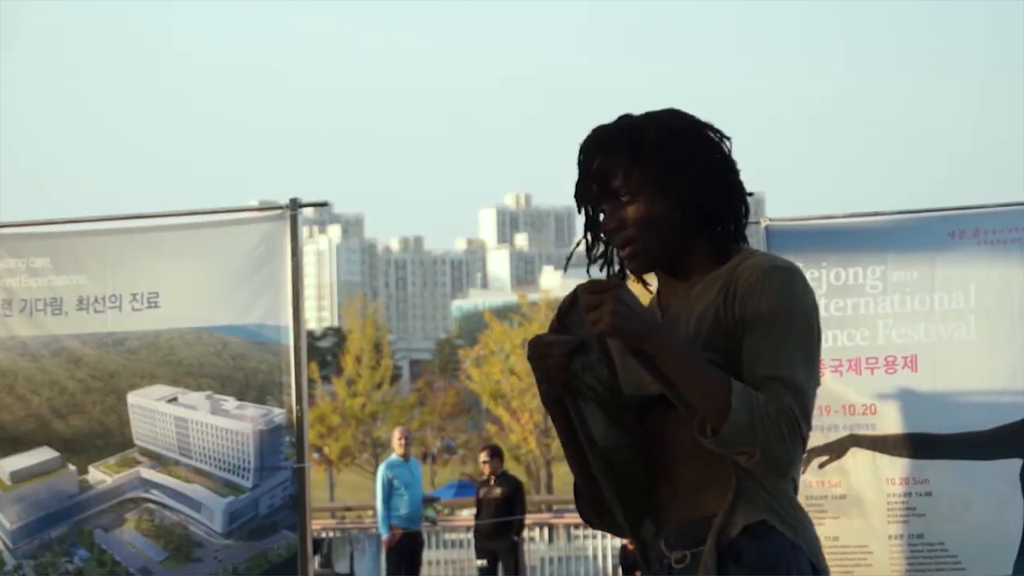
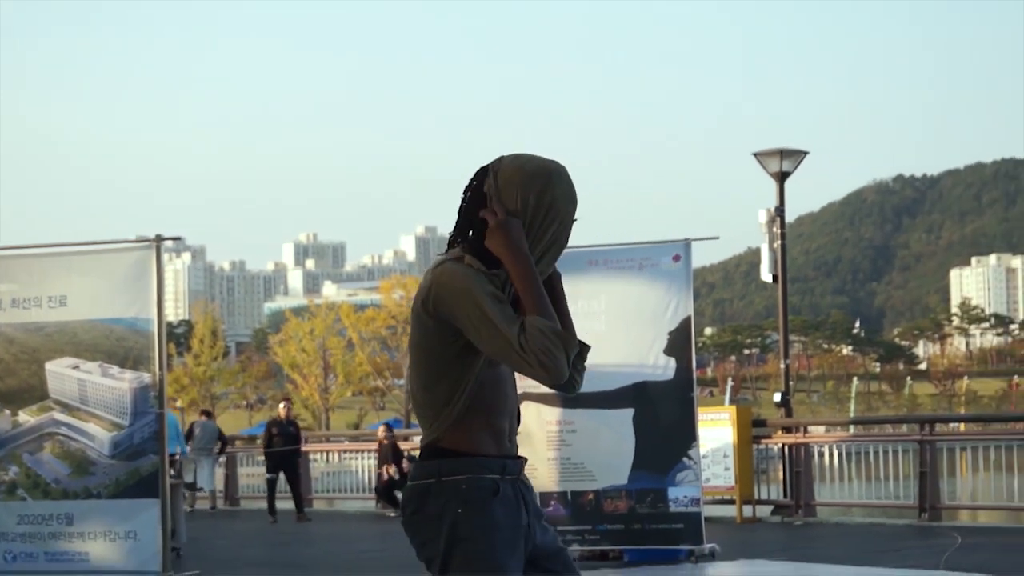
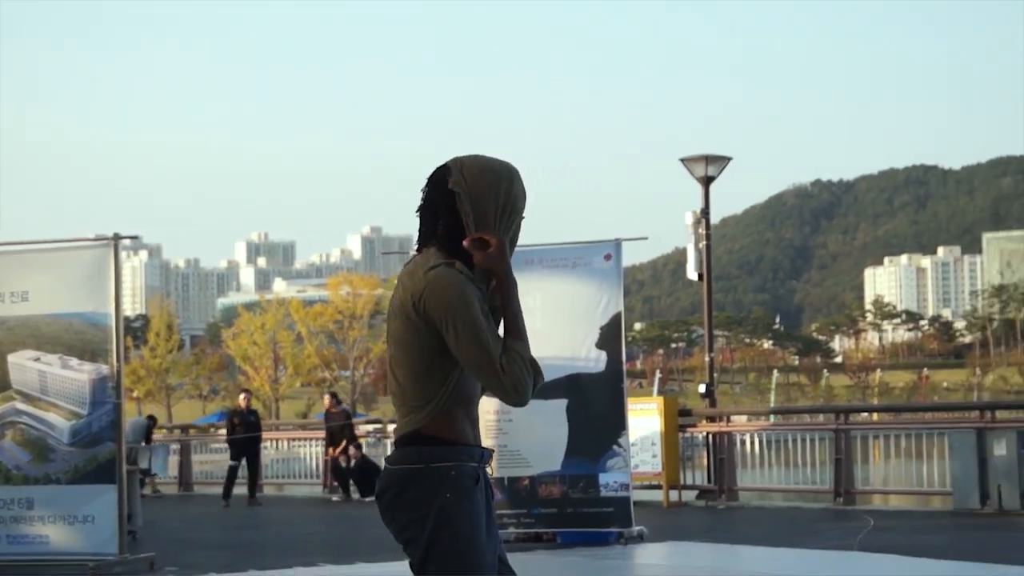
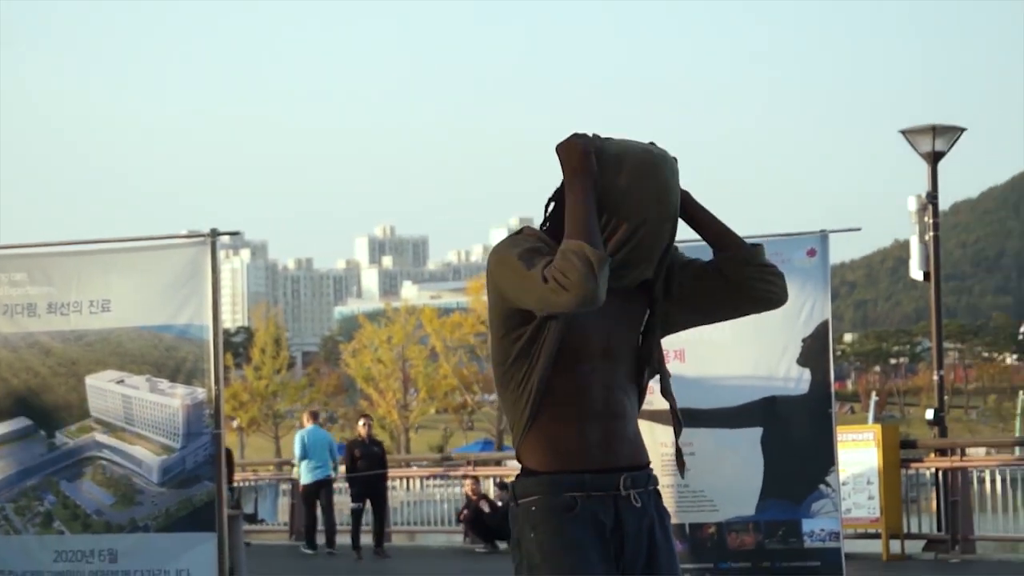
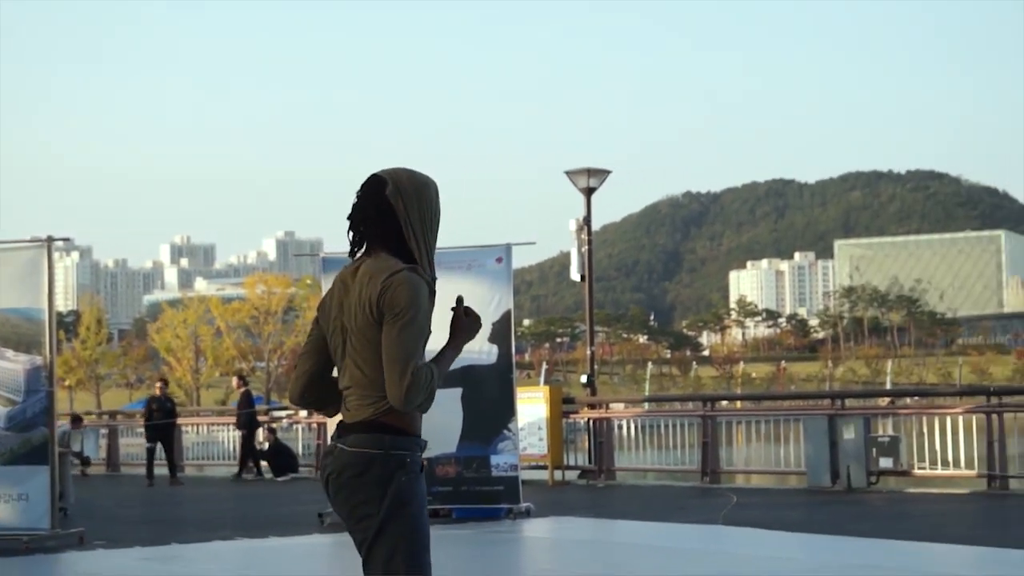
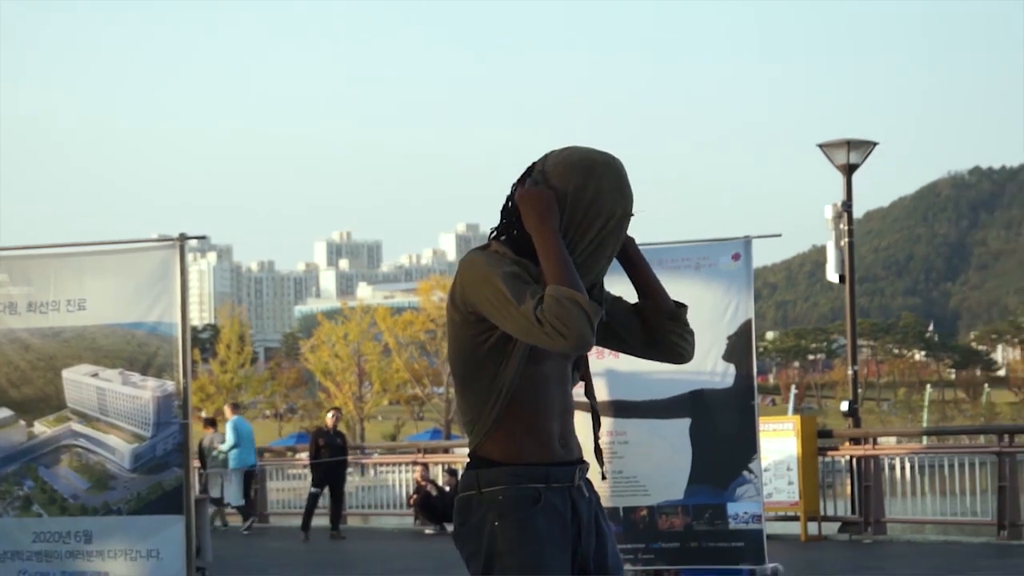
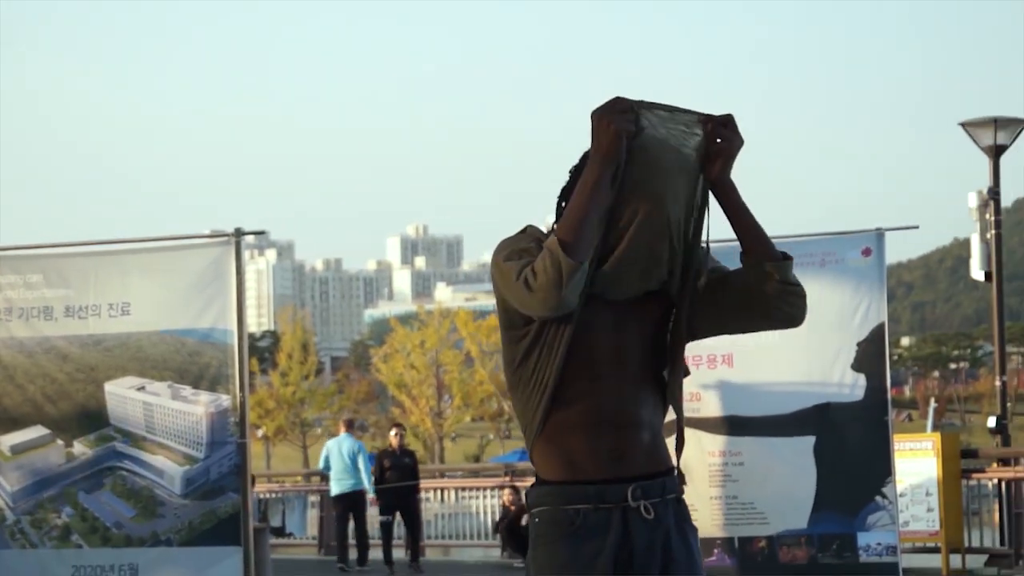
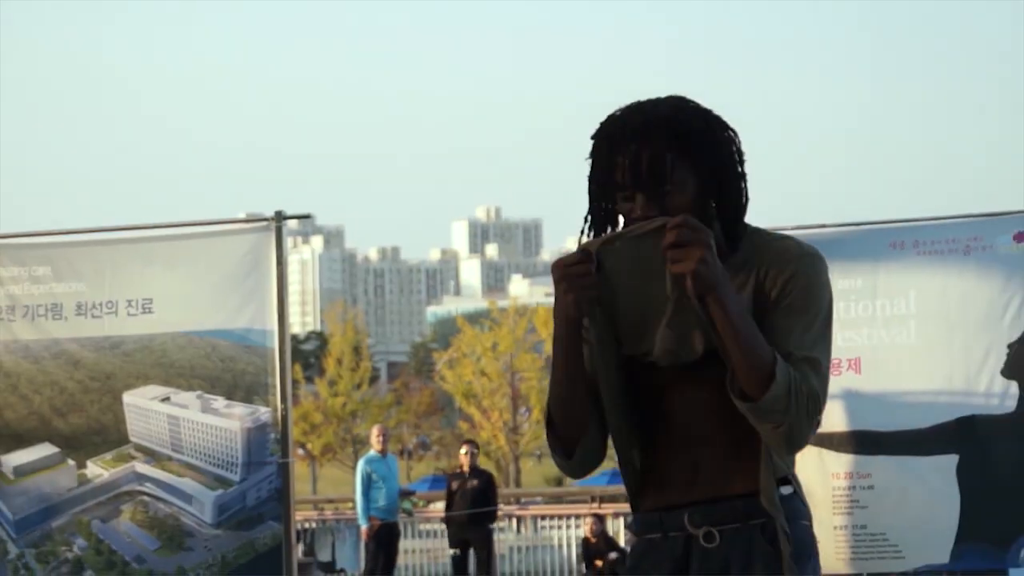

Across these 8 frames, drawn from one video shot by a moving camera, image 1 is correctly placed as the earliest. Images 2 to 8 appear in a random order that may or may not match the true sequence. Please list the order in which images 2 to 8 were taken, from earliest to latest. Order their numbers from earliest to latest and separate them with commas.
8, 7, 4, 6, 2, 3, 5
